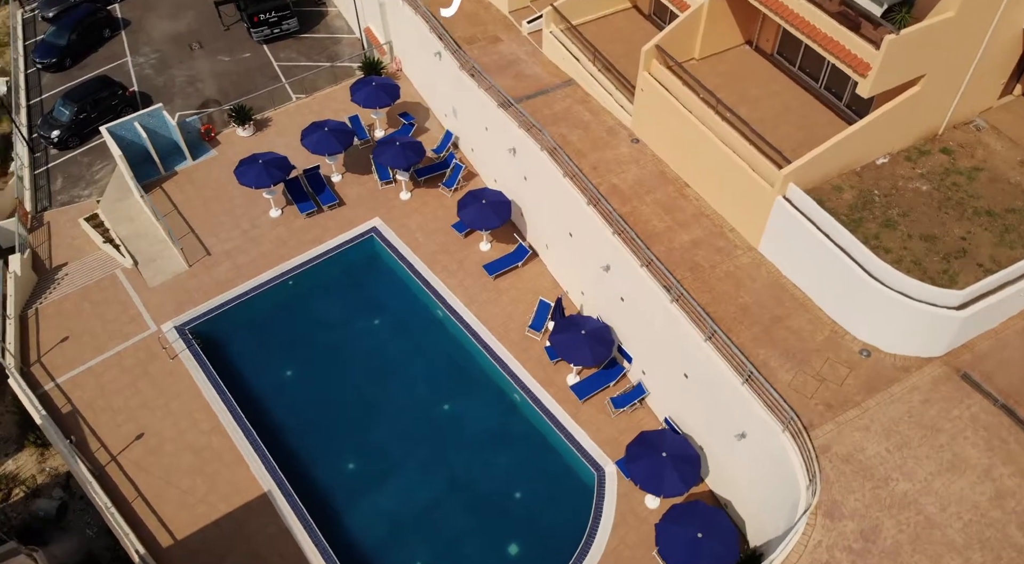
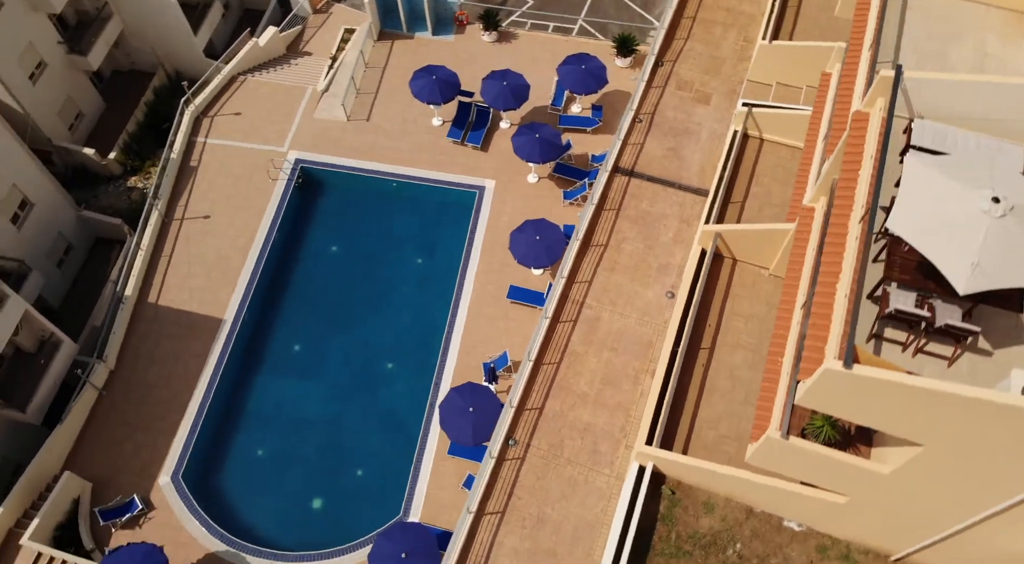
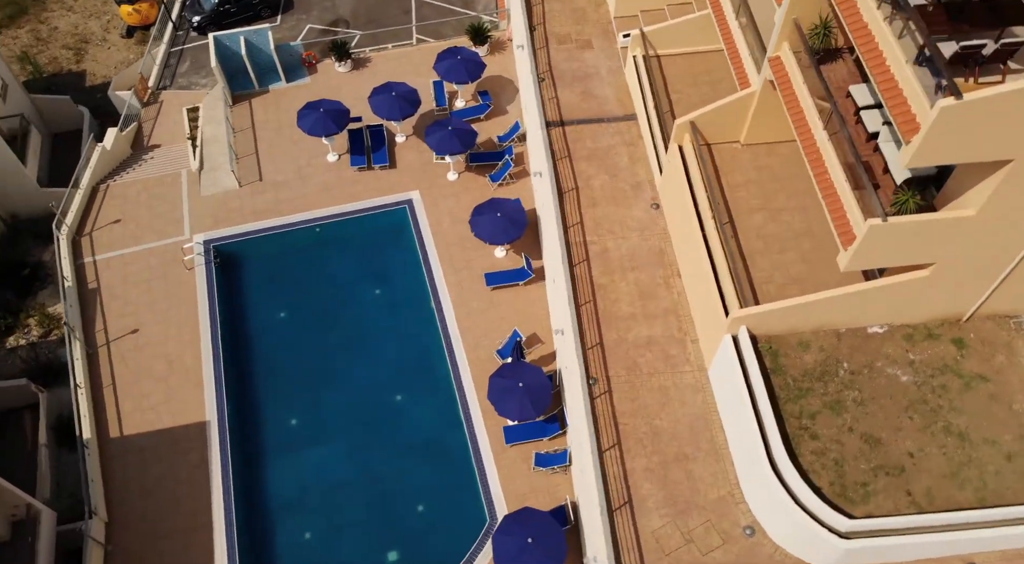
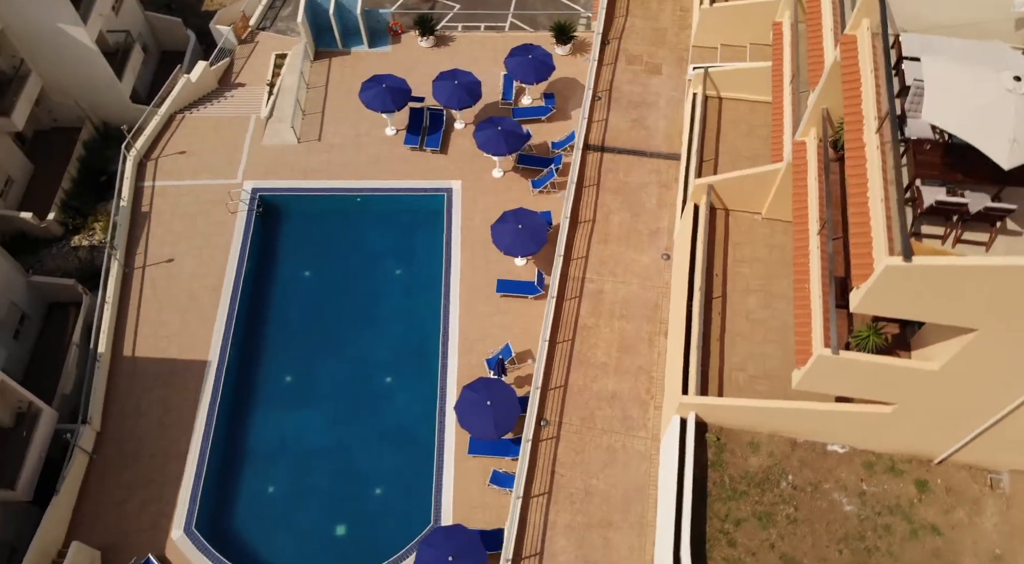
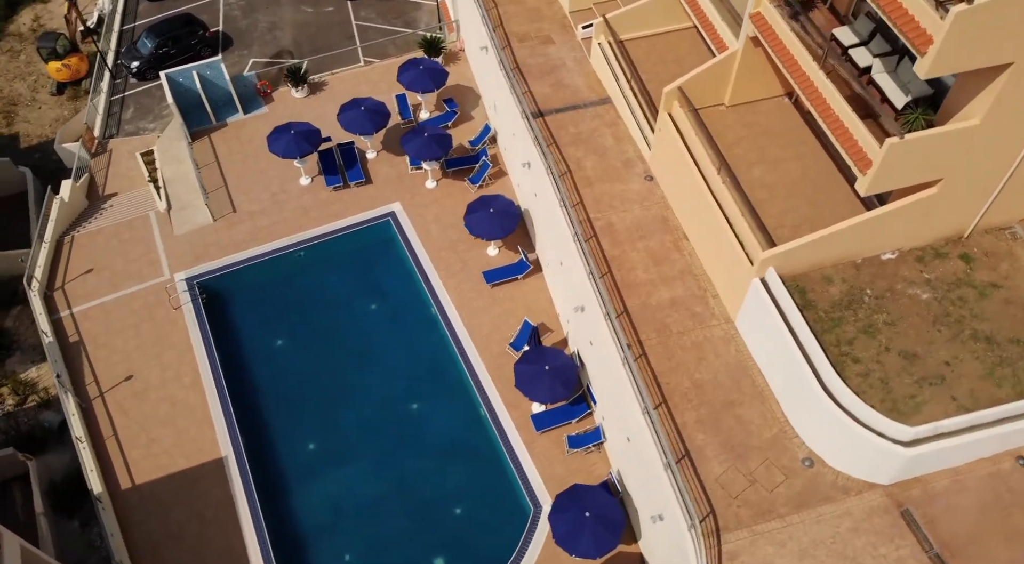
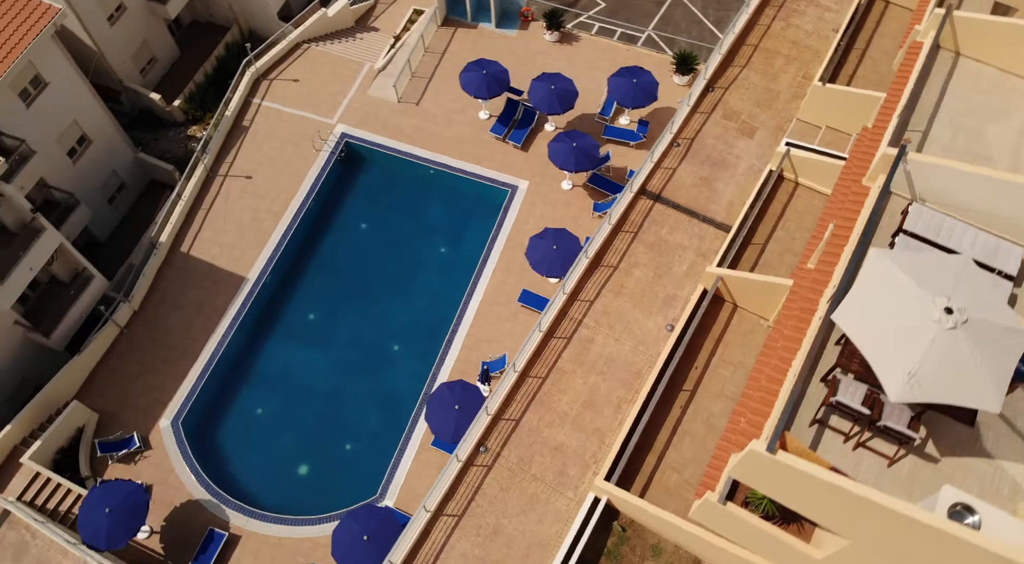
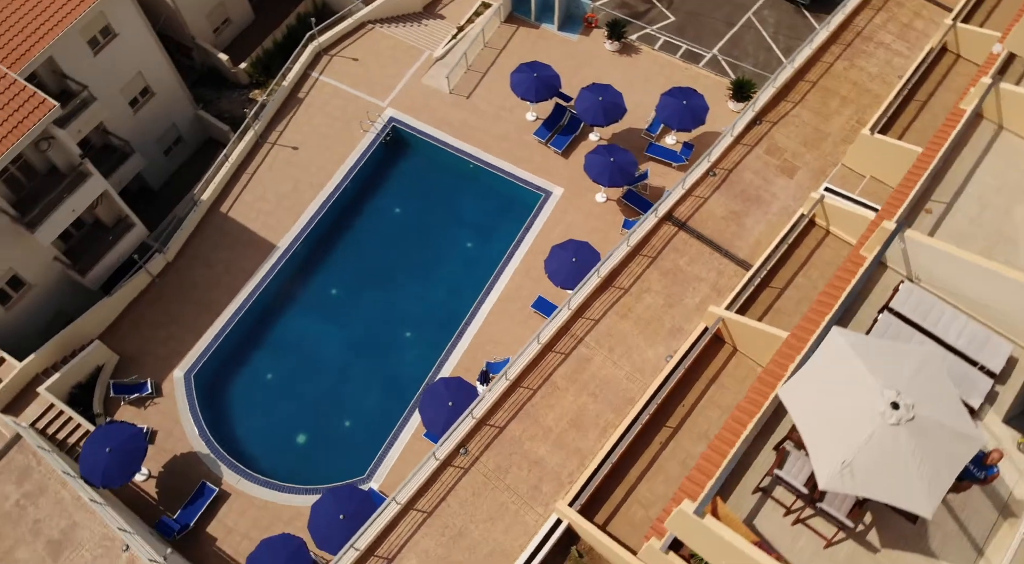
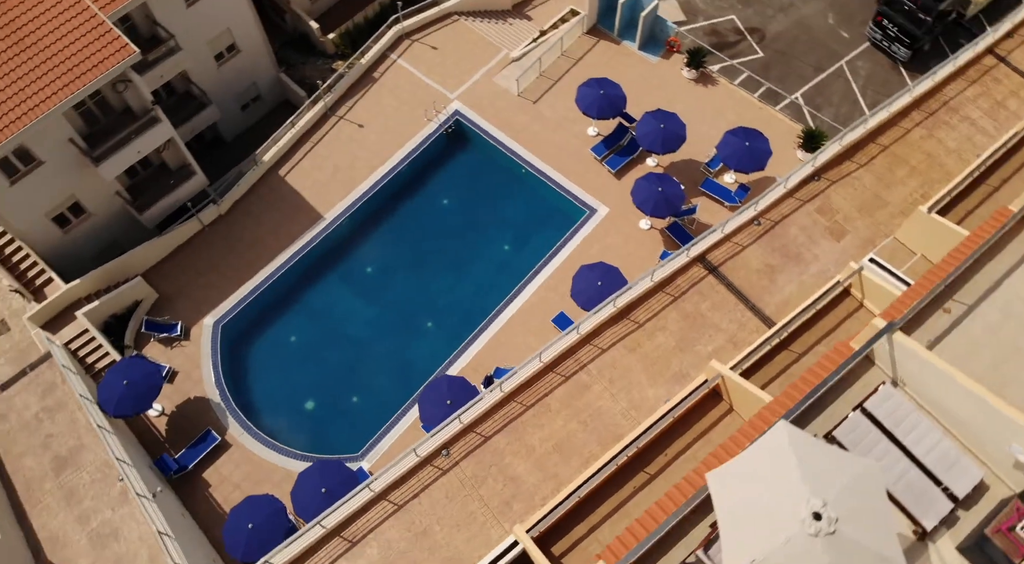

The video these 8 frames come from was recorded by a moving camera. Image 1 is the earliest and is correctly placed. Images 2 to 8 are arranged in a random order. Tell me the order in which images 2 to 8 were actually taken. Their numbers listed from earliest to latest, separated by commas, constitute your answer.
5, 3, 4, 2, 6, 7, 8
